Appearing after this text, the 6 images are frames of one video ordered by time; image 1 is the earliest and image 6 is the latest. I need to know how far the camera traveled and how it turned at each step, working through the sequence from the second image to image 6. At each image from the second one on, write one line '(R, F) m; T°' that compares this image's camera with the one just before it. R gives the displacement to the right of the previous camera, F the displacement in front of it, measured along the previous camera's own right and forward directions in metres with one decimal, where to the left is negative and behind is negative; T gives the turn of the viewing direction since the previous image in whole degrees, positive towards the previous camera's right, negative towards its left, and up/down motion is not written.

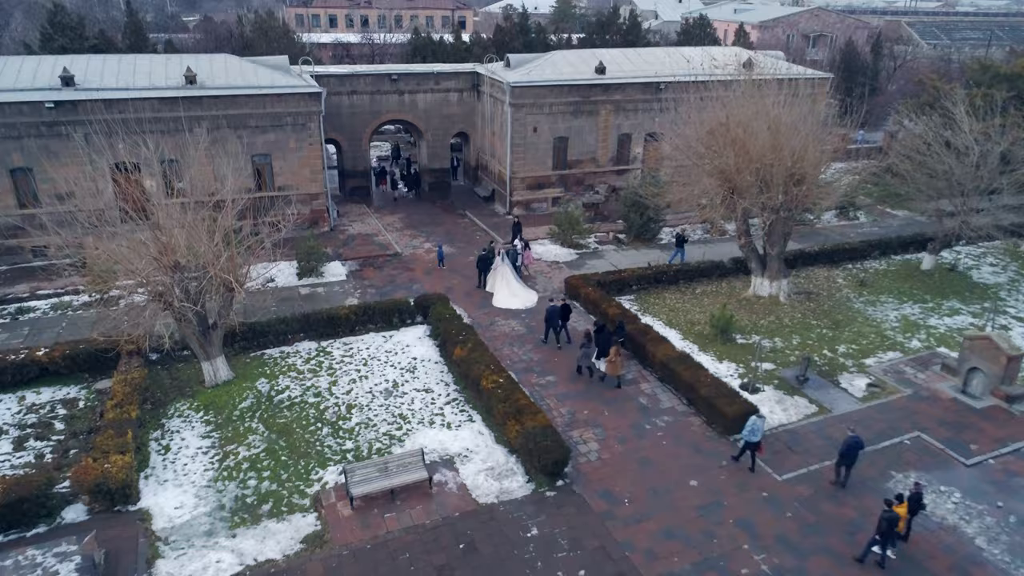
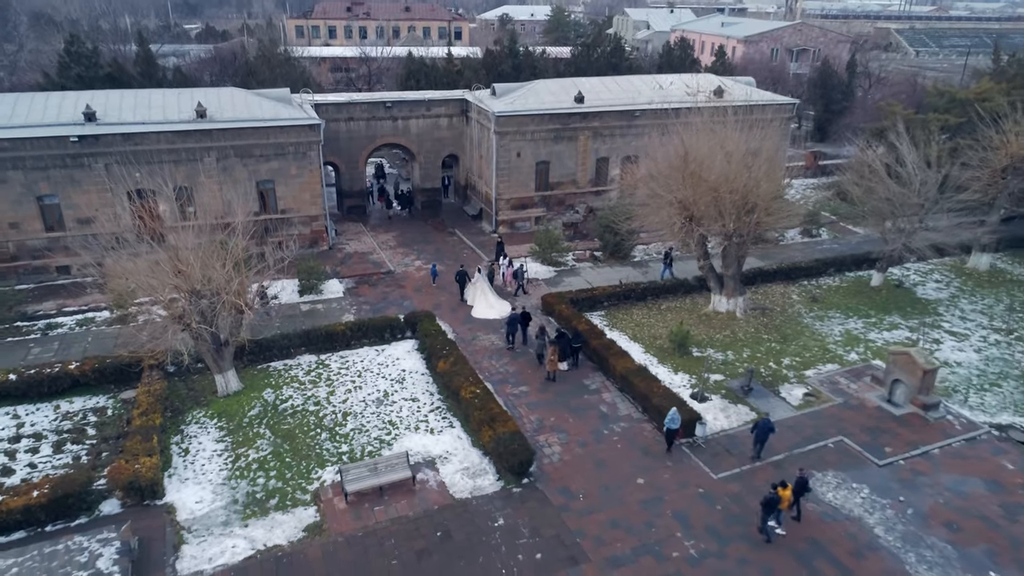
(+0.4, -1.7) m; 0°
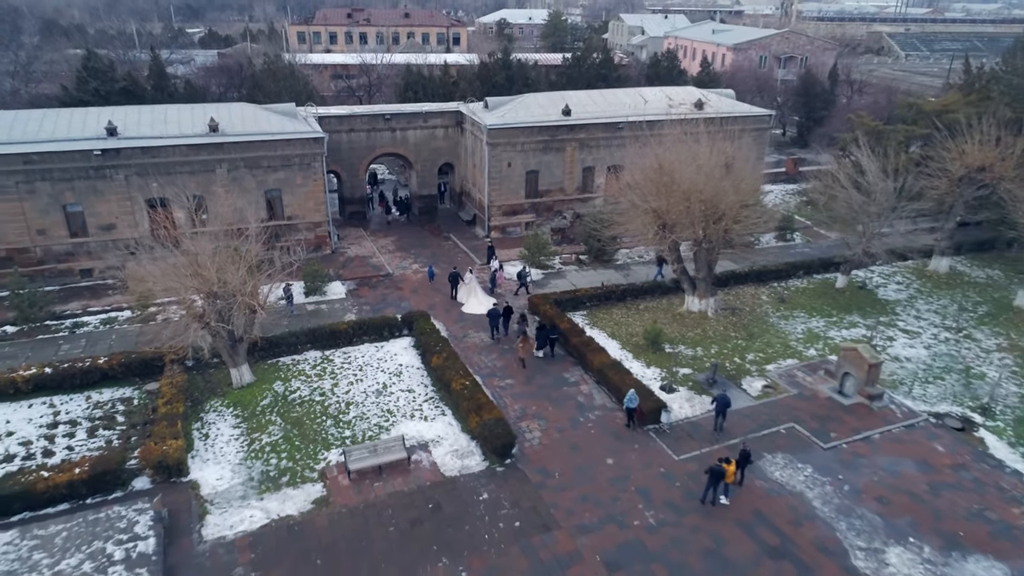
(+0.3, -1.6) m; 0°
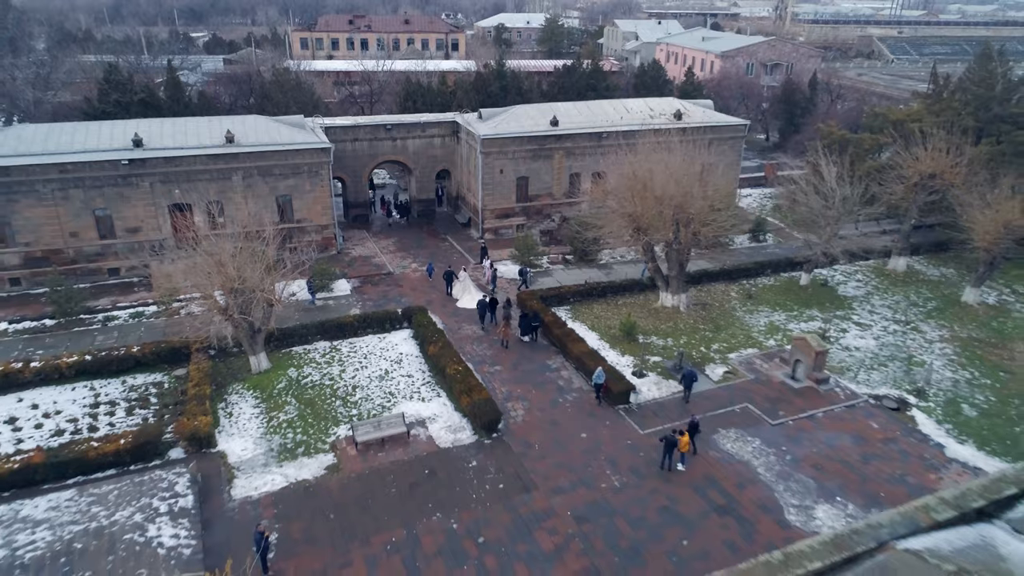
(+0.3, -2.0) m; 0°
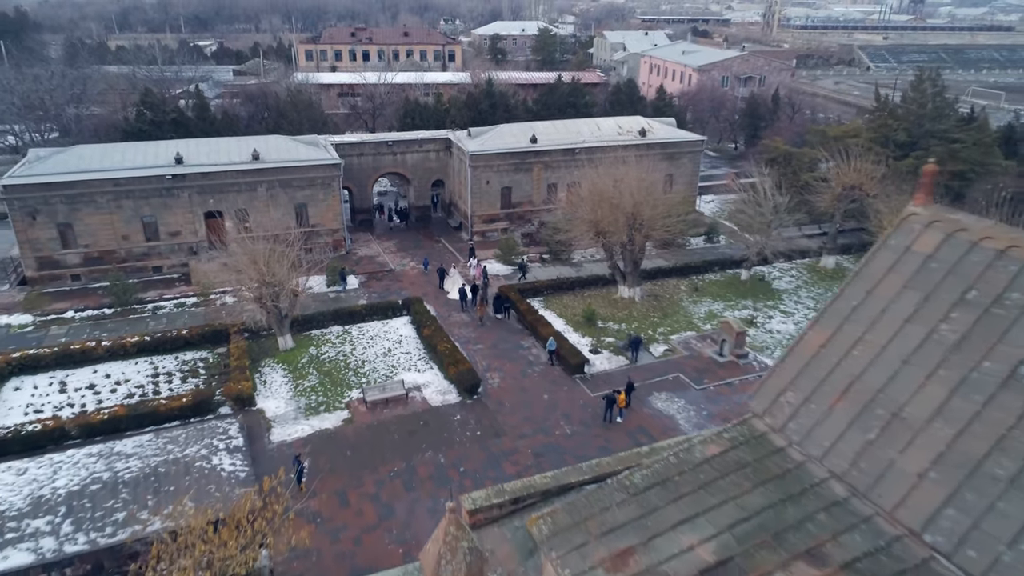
(+0.5, -4.2) m; 0°
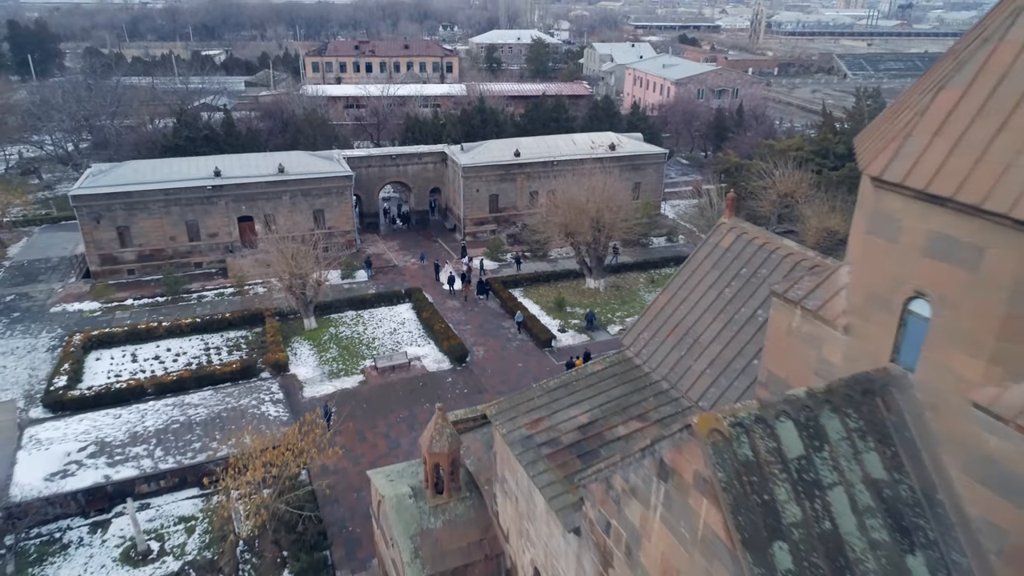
(+0.5, -5.1) m; 0°
